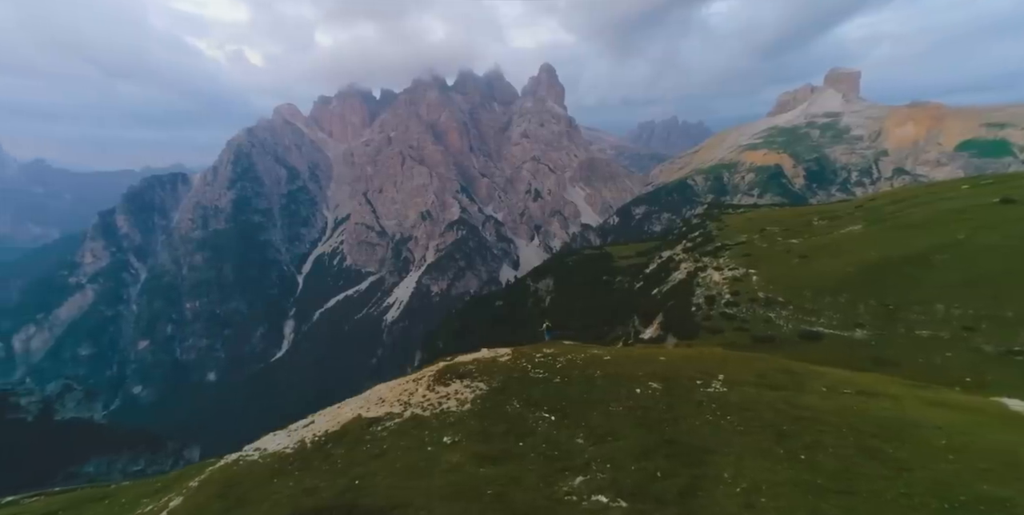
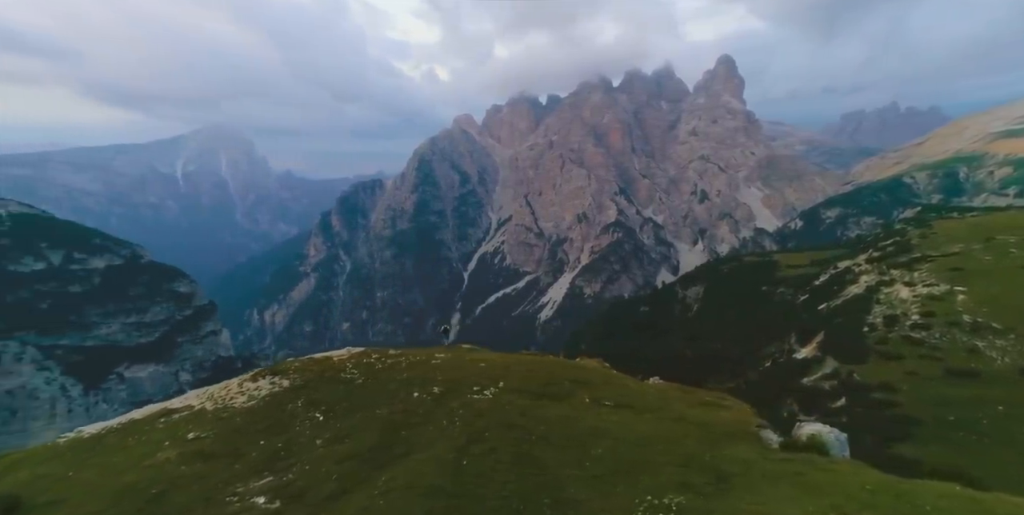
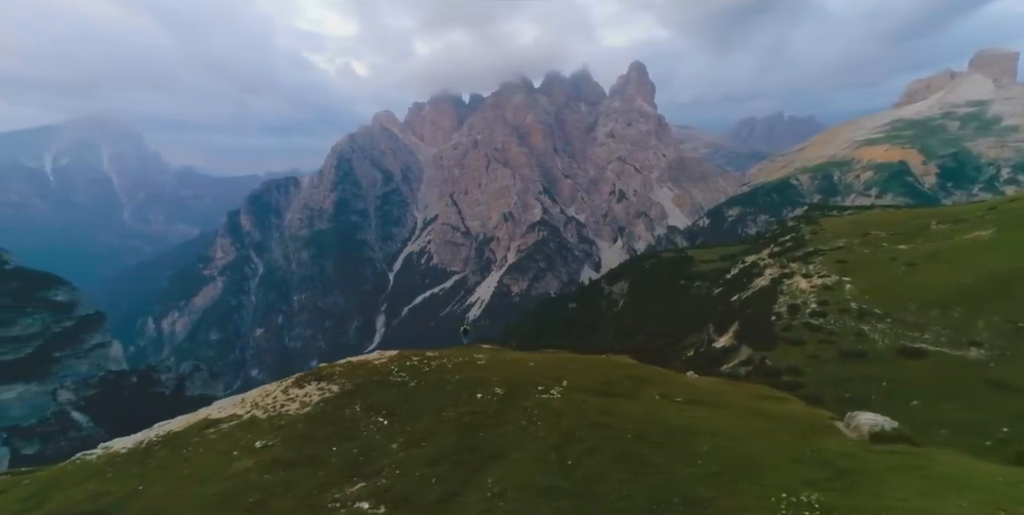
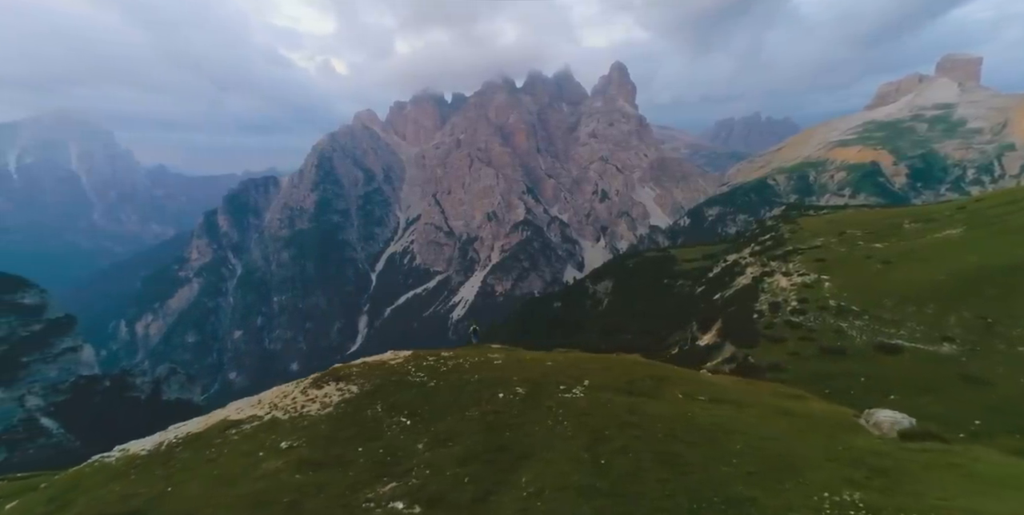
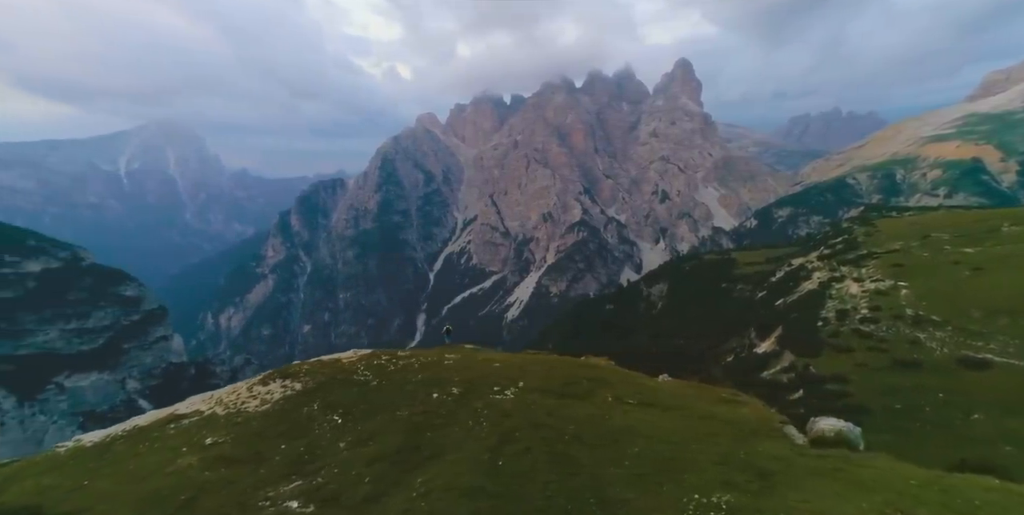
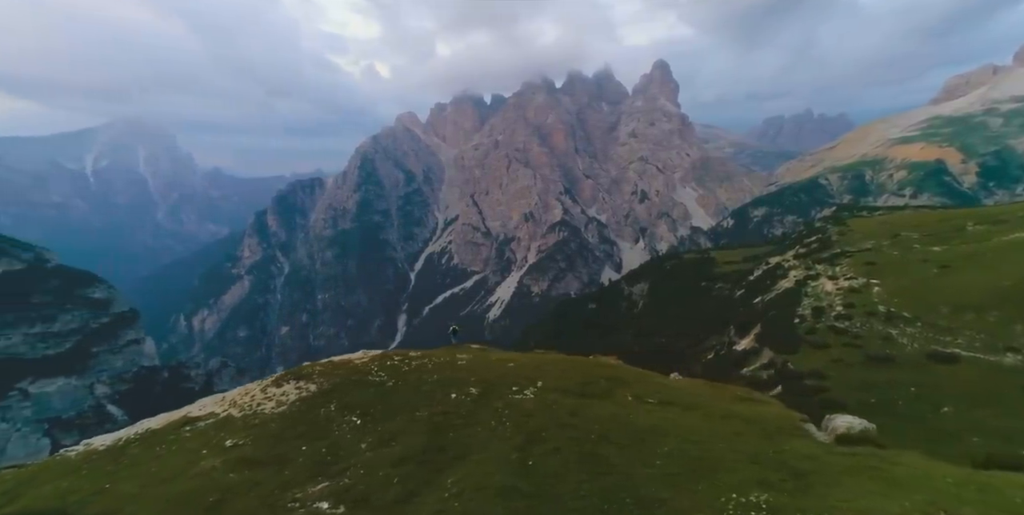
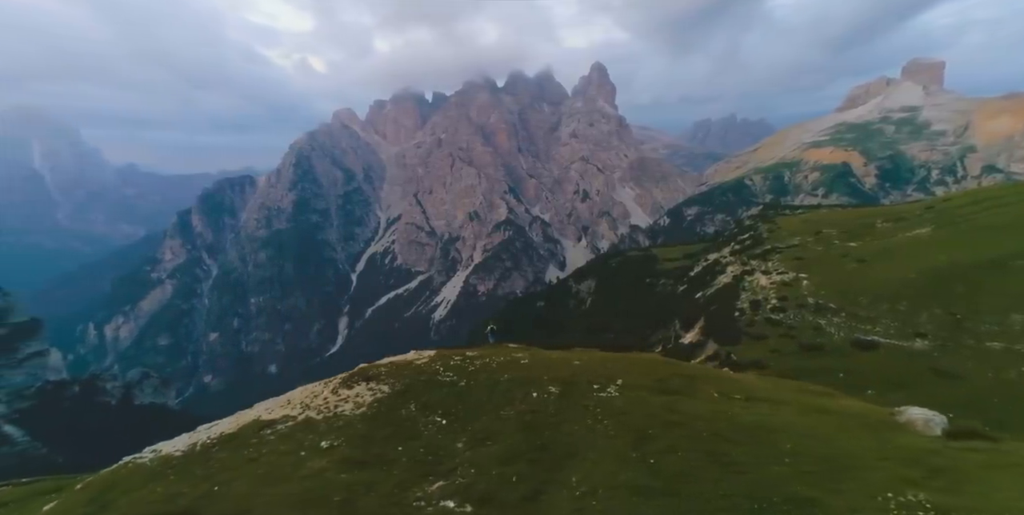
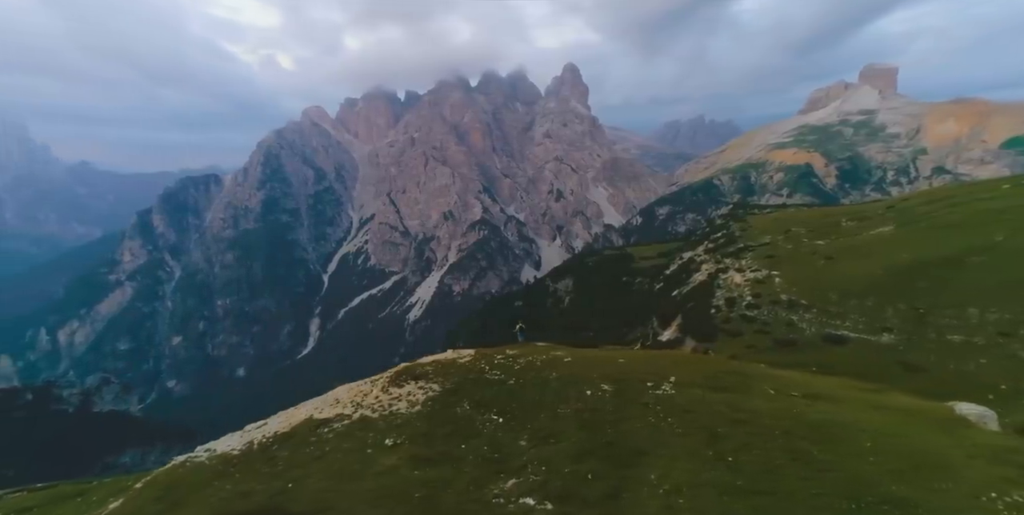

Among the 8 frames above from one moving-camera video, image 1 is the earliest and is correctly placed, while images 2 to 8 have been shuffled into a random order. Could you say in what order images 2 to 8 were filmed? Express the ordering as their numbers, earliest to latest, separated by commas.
8, 7, 4, 3, 6, 5, 2
